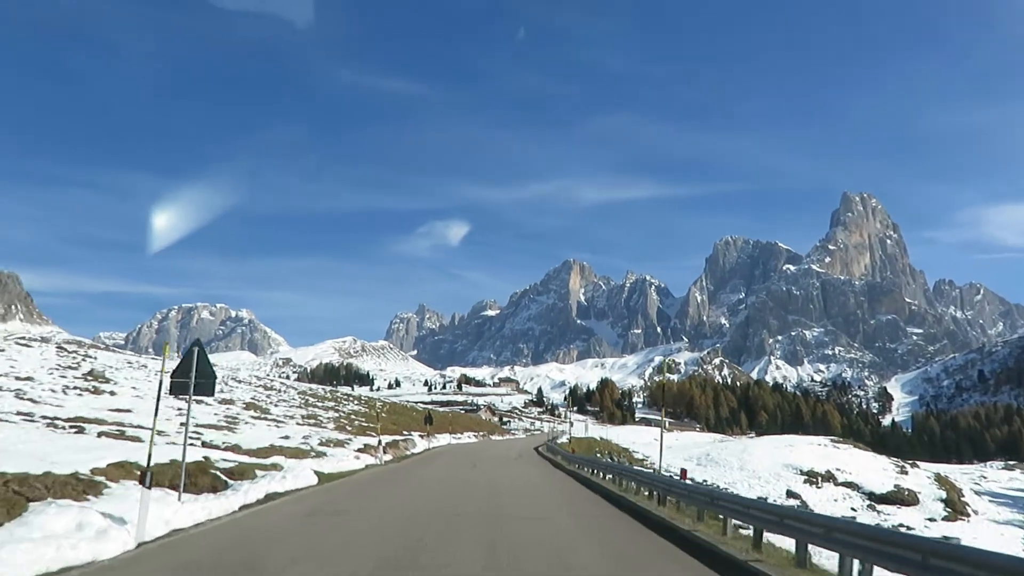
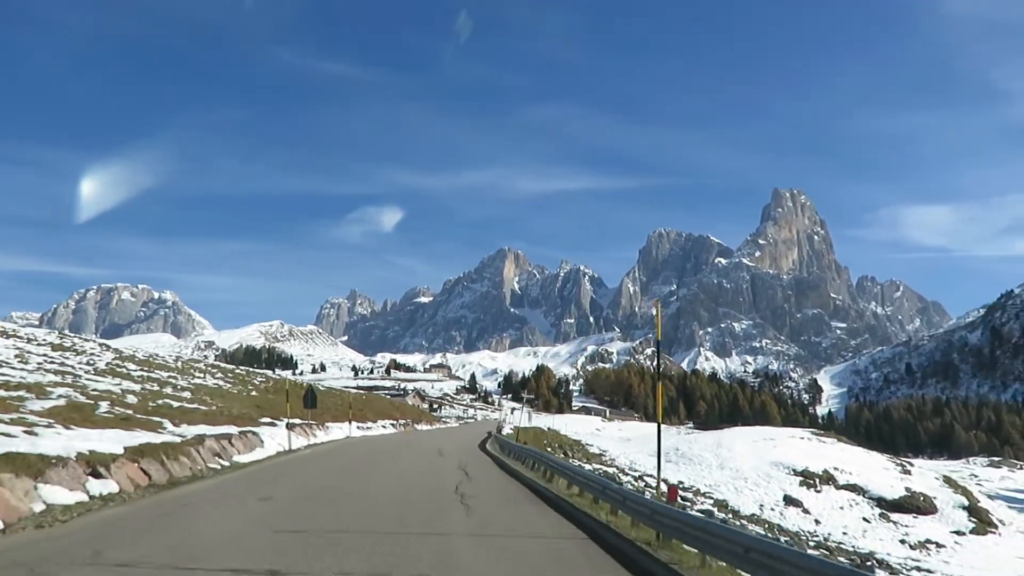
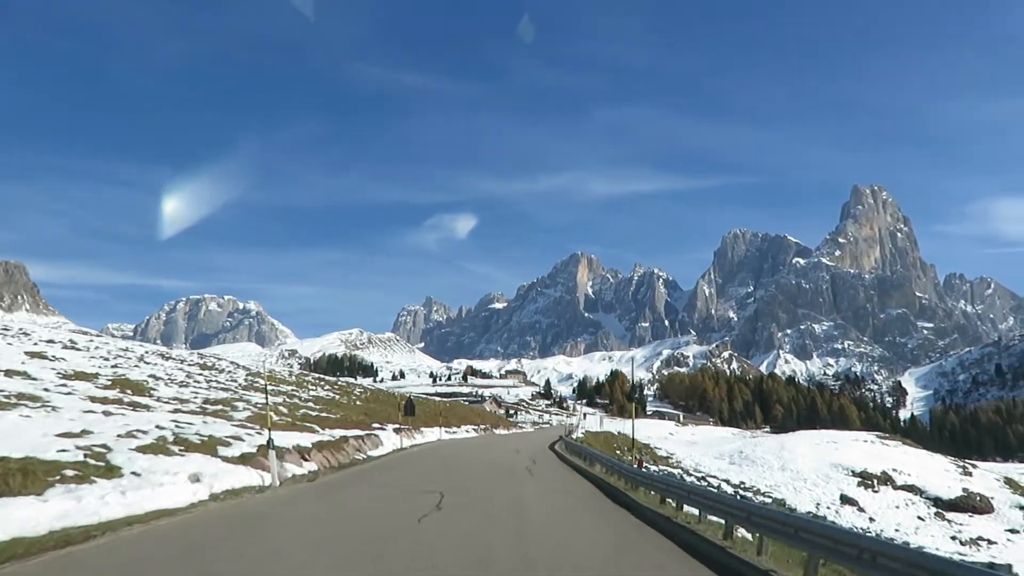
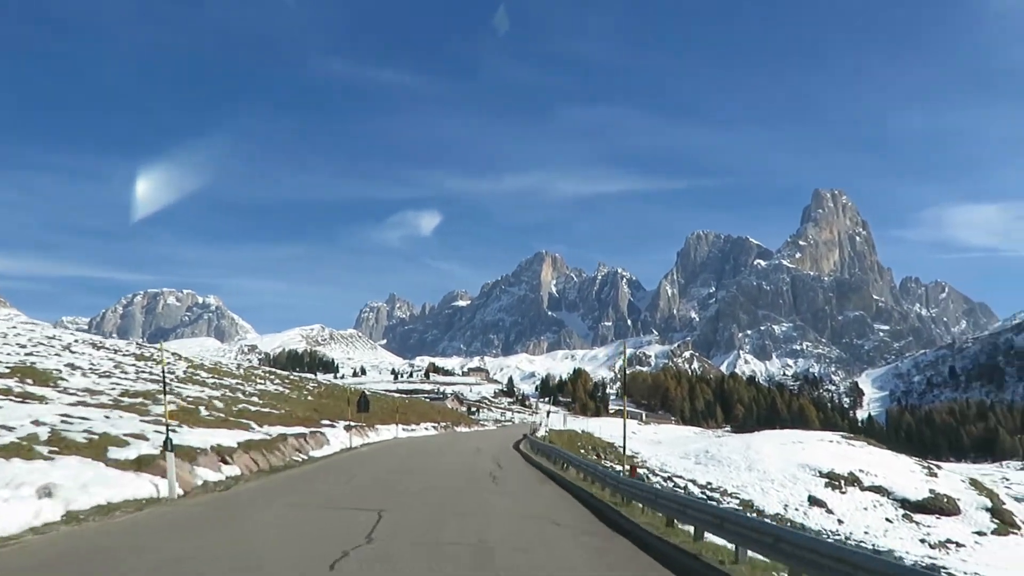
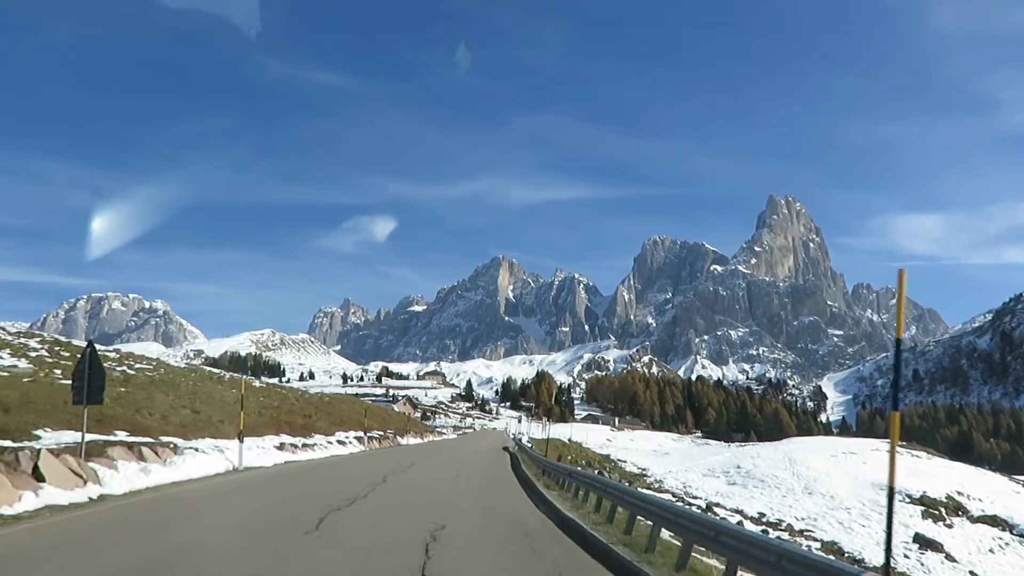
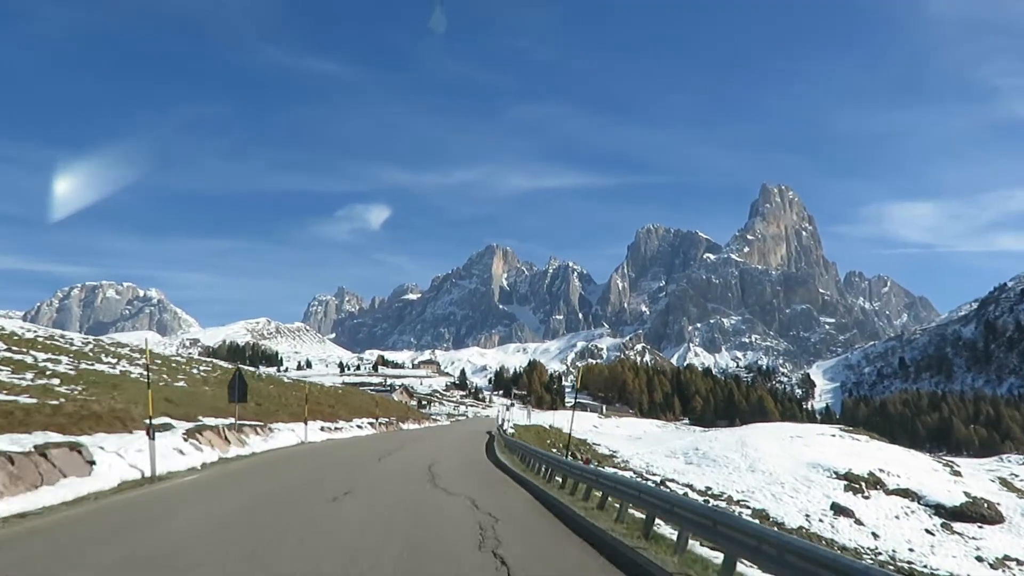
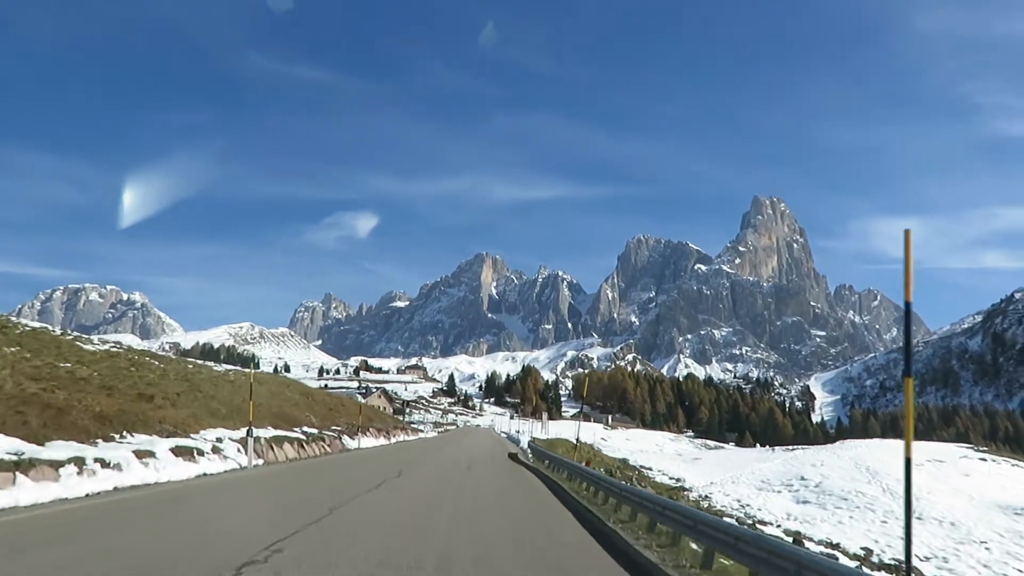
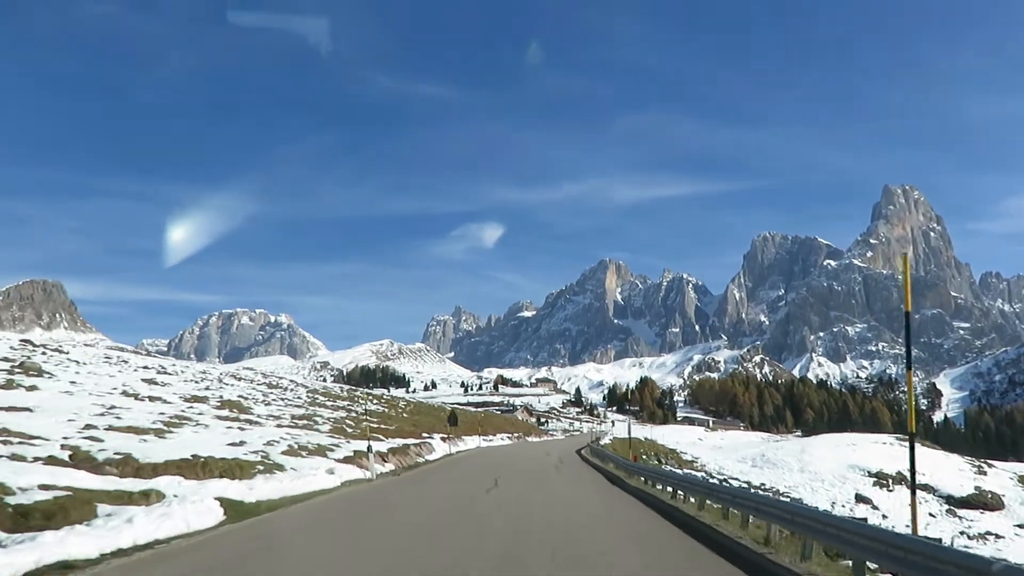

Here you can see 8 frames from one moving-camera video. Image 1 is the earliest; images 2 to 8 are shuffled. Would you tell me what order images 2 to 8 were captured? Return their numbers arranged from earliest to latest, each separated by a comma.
8, 3, 4, 2, 6, 5, 7
